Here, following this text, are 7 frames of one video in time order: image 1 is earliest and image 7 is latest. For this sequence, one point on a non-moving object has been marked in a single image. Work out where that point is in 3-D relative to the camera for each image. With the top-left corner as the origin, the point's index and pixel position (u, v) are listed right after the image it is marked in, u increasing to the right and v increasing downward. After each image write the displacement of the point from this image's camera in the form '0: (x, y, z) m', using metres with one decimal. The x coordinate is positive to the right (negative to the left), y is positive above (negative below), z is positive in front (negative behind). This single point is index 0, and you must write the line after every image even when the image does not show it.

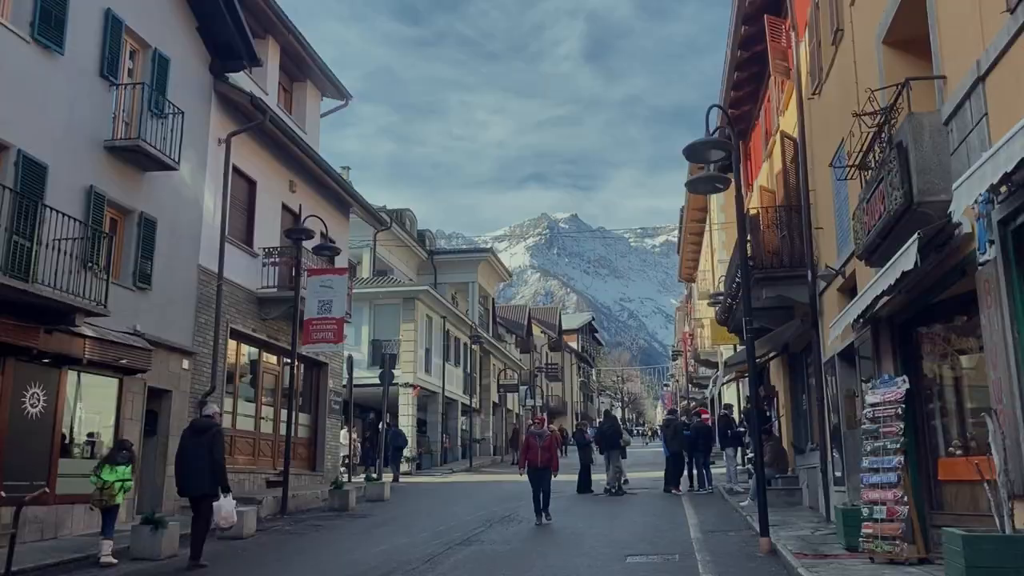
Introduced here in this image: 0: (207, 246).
0: (-5.6, +0.8, +16.9) m
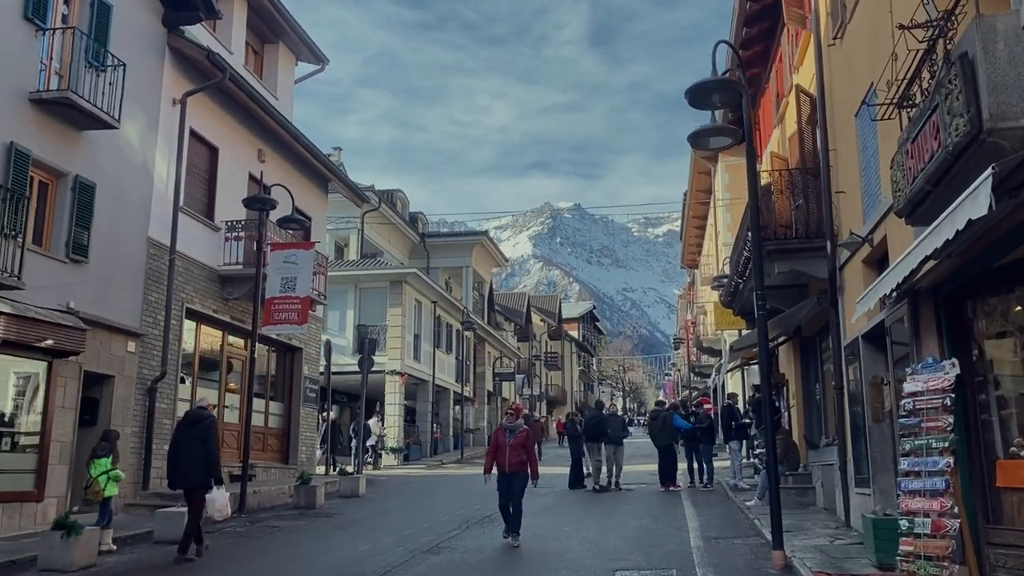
0: (-5.9, +1.2, +15.3) m
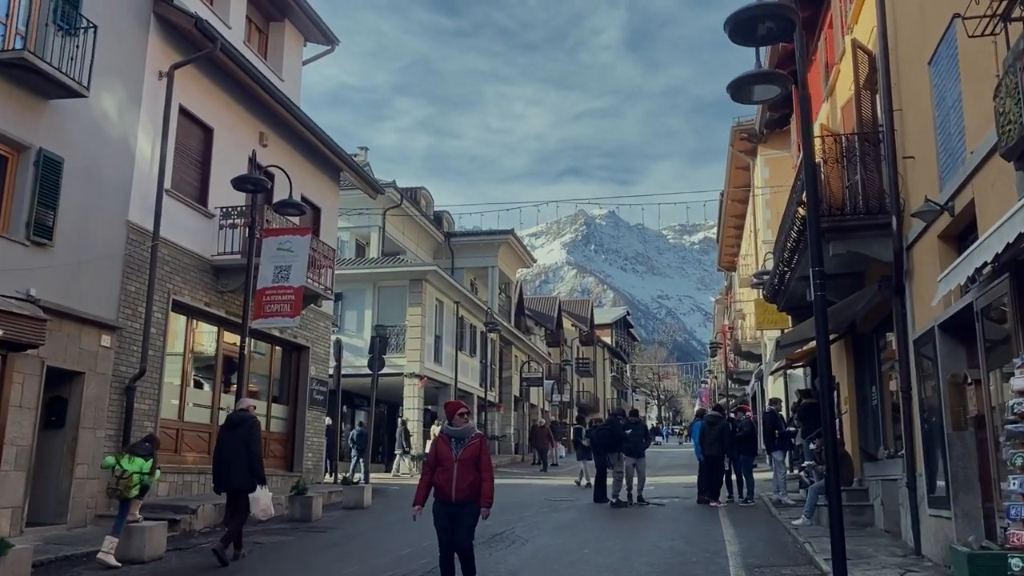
0: (-5.6, +1.4, +13.9) m
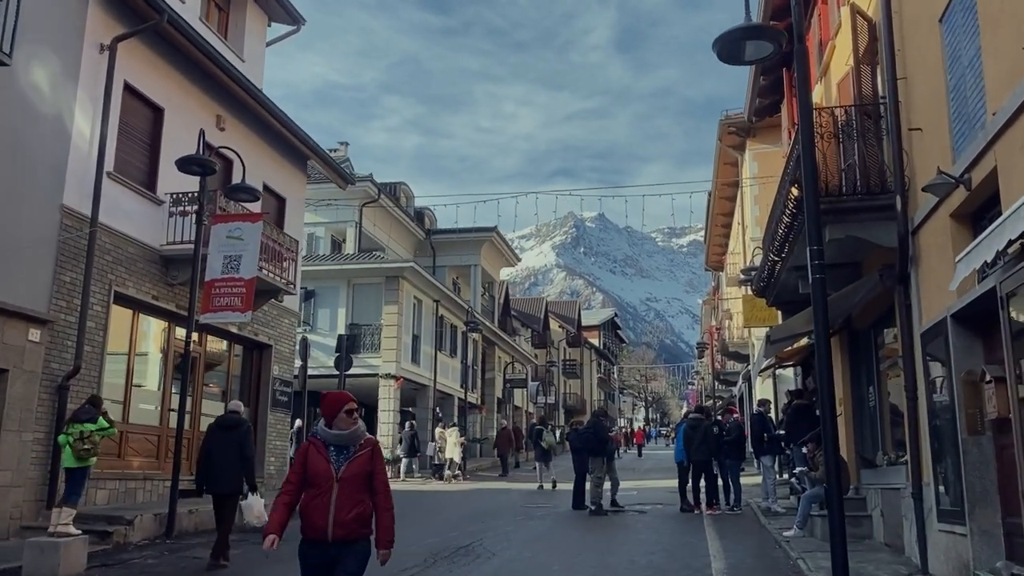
0: (-6.0, +1.5, +12.8) m
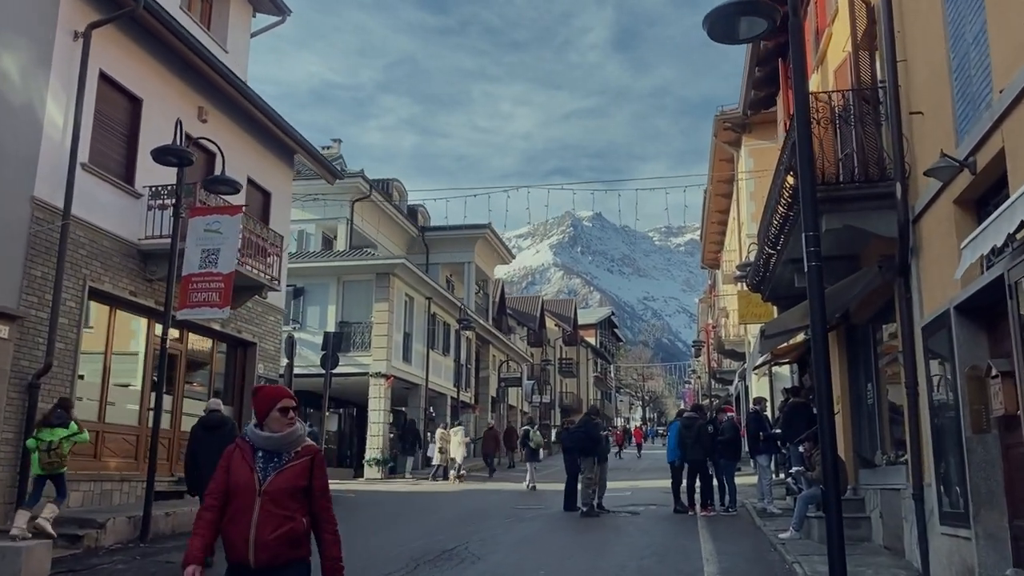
0: (-6.2, +1.6, +12.4) m
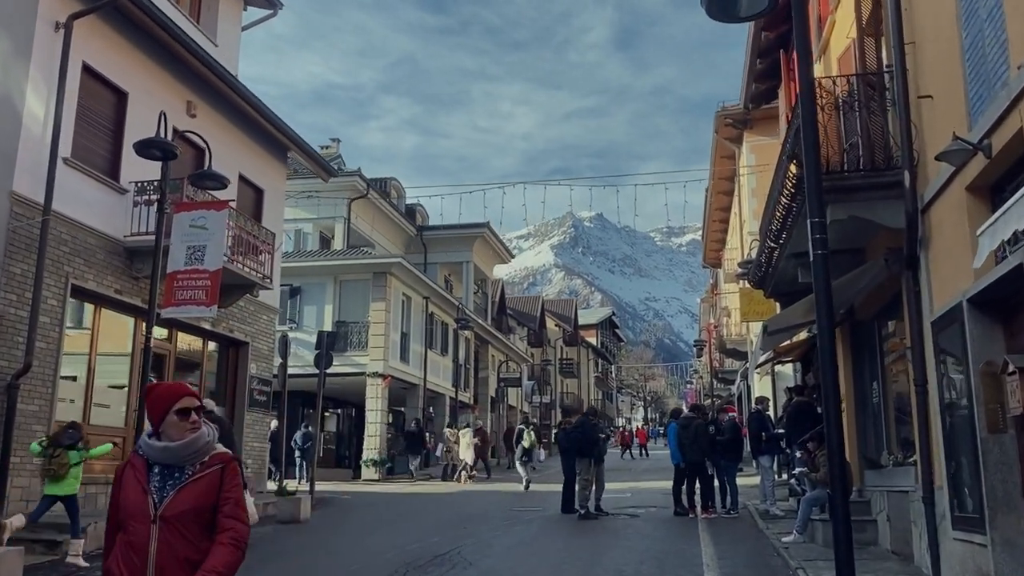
0: (-6.3, +1.6, +12.0) m
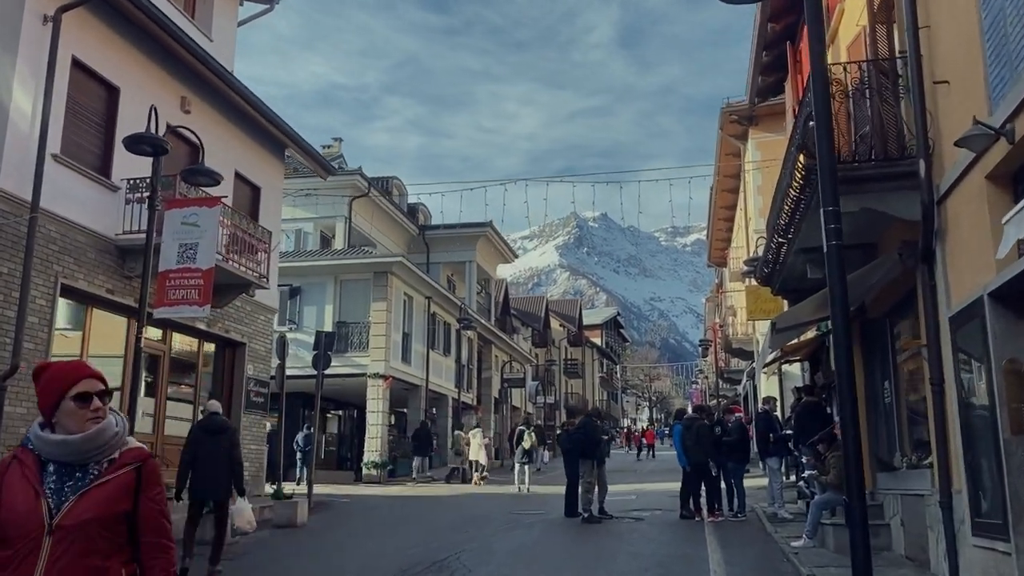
0: (-6.3, +1.6, +11.7) m
